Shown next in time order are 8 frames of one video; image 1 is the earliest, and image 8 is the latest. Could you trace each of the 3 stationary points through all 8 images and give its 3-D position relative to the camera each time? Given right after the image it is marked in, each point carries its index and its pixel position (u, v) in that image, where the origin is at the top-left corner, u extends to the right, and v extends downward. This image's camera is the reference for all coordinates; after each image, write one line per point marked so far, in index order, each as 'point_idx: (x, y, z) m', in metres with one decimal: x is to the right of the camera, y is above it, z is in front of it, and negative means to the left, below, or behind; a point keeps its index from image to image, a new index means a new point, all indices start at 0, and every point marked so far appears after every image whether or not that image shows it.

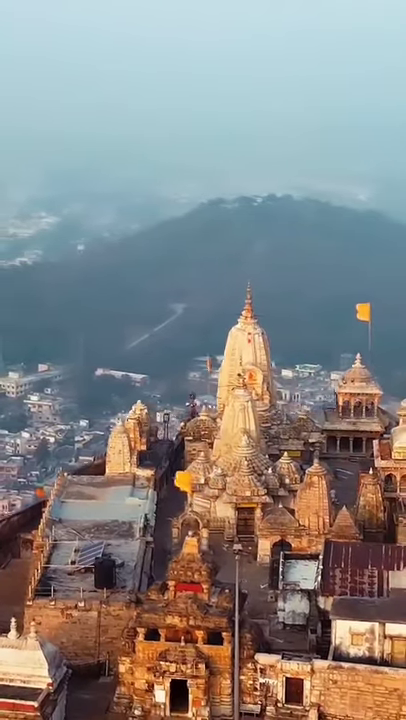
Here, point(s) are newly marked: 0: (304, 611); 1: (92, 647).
0: (+1.4, -3.5, +18.9) m
1: (-1.5, -3.9, +18.5) m
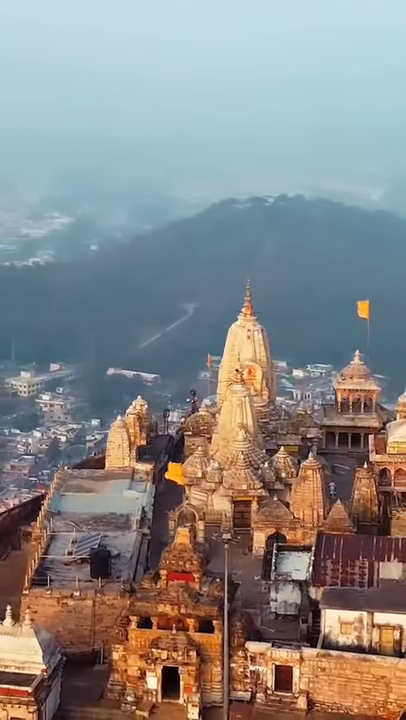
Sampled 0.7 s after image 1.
0: (+1.3, -3.4, +19.3) m
1: (-1.6, -3.8, +18.9) m
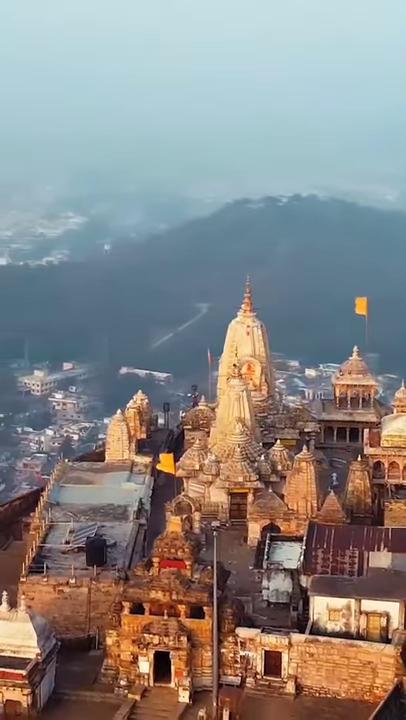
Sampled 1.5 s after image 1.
0: (+1.2, -3.3, +19.7) m
1: (-1.7, -3.7, +19.4) m
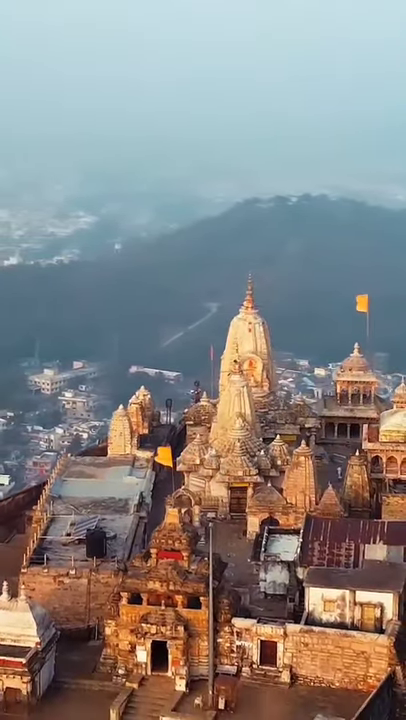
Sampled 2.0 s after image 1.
0: (+1.2, -3.2, +20.0) m
1: (-1.7, -3.6, +19.7) m
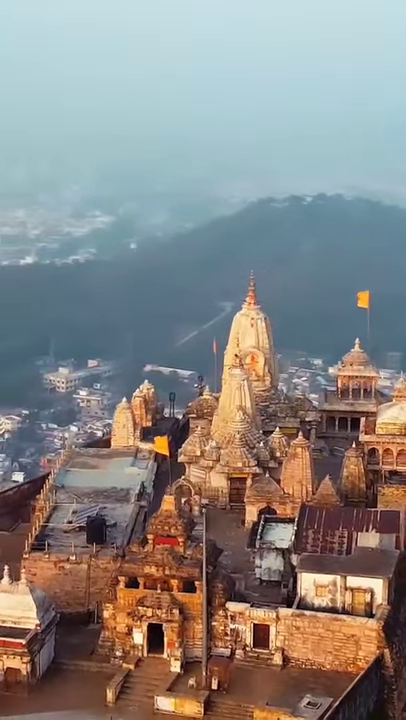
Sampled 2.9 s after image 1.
0: (+1.1, -3.1, +20.6) m
1: (-1.8, -3.5, +20.3) m
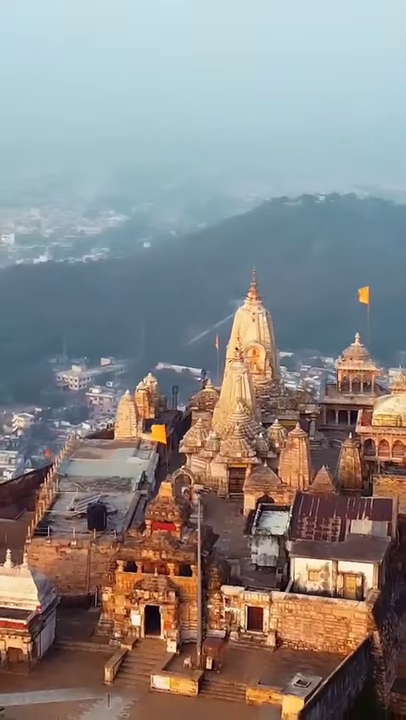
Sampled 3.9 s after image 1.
0: (+1.1, -3.0, +21.2) m
1: (-1.8, -3.4, +20.9) m
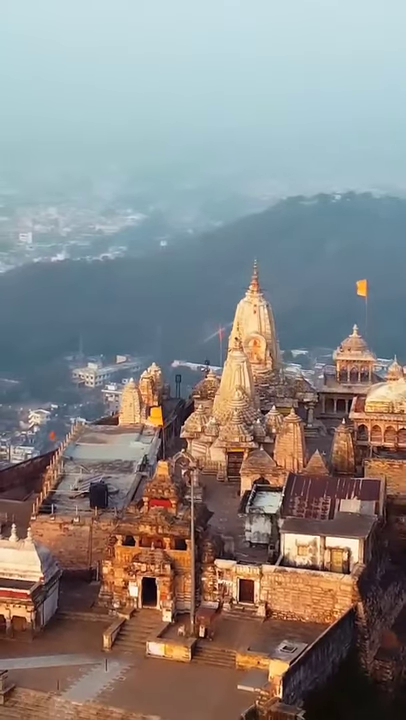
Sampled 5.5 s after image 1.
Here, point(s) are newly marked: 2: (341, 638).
0: (+1.0, -2.8, +22.2) m
1: (-1.9, -3.2, +22.0) m
2: (+1.9, -3.9, +19.3) m
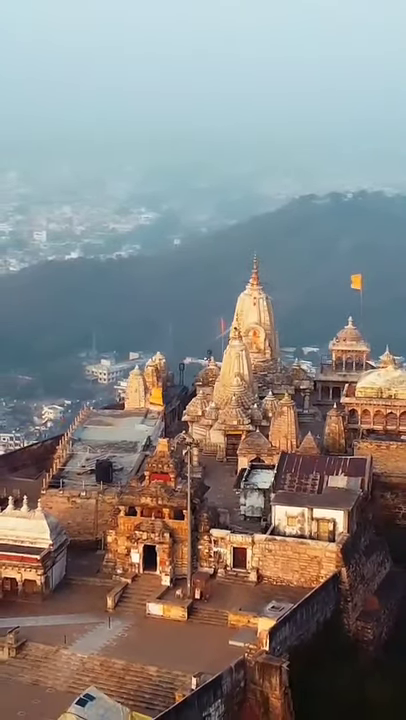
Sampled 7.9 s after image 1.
0: (+1.0, -2.5, +24.0) m
1: (-1.9, -2.9, +23.8) m
2: (+1.9, -3.7, +21.0) m
